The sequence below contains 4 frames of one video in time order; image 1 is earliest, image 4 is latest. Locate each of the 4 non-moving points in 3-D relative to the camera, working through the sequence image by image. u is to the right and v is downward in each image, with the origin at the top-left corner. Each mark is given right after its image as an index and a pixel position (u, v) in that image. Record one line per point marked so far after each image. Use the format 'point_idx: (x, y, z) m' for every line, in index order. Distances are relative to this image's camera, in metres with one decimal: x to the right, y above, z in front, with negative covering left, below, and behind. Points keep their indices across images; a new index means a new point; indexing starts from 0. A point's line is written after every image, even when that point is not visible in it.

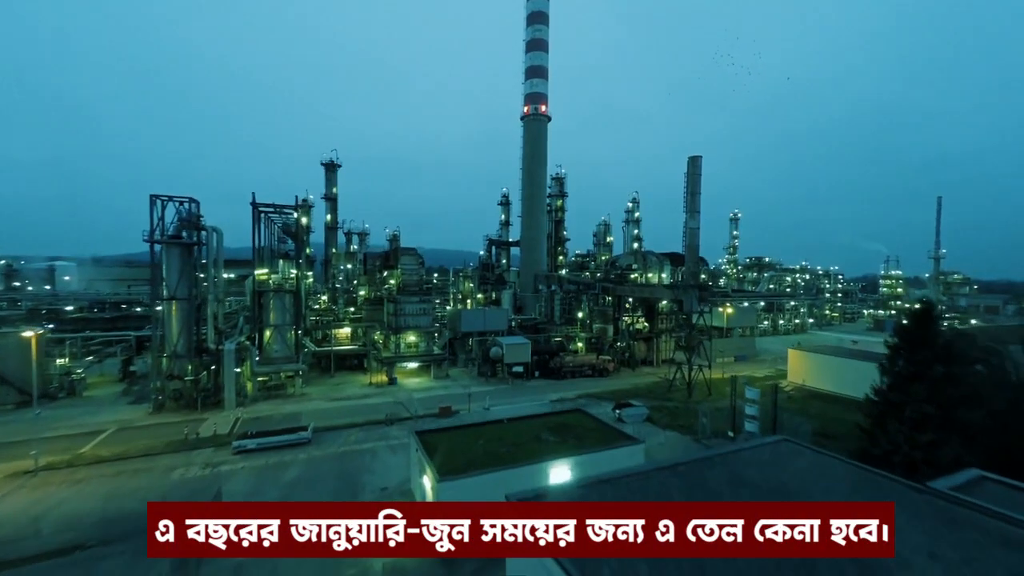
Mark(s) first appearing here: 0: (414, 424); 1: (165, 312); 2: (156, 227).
0: (-3.8, -5.4, +16.7) m
1: (-14.6, -1.0, +18.0) m
2: (-15.1, +2.6, +18.2) m
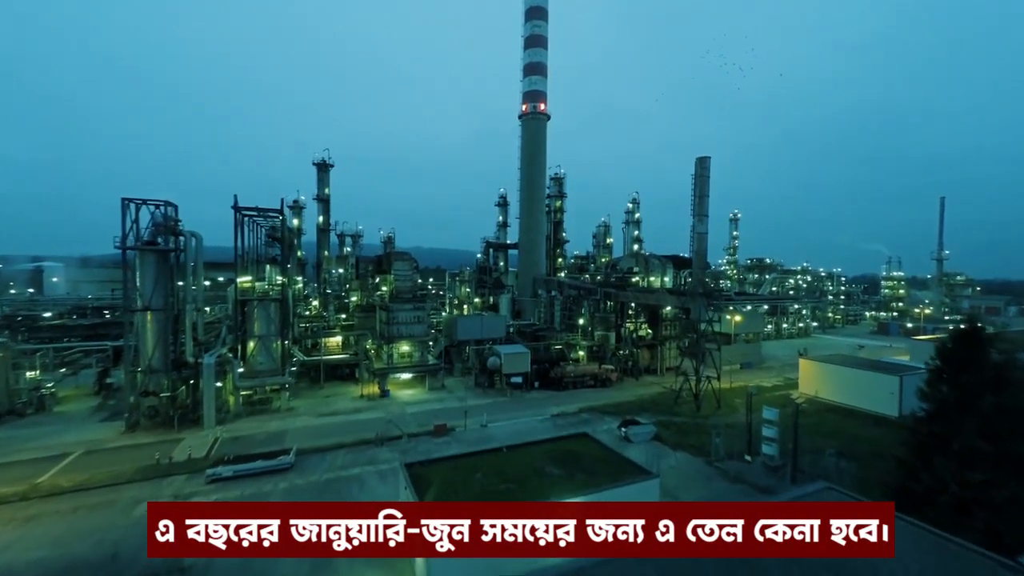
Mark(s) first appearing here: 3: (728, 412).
0: (-3.9, -5.7, +15.6) m
1: (-14.6, -1.4, +16.8) m
2: (-15.2, +2.2, +16.9) m
3: (+10.0, -5.7, +19.8) m
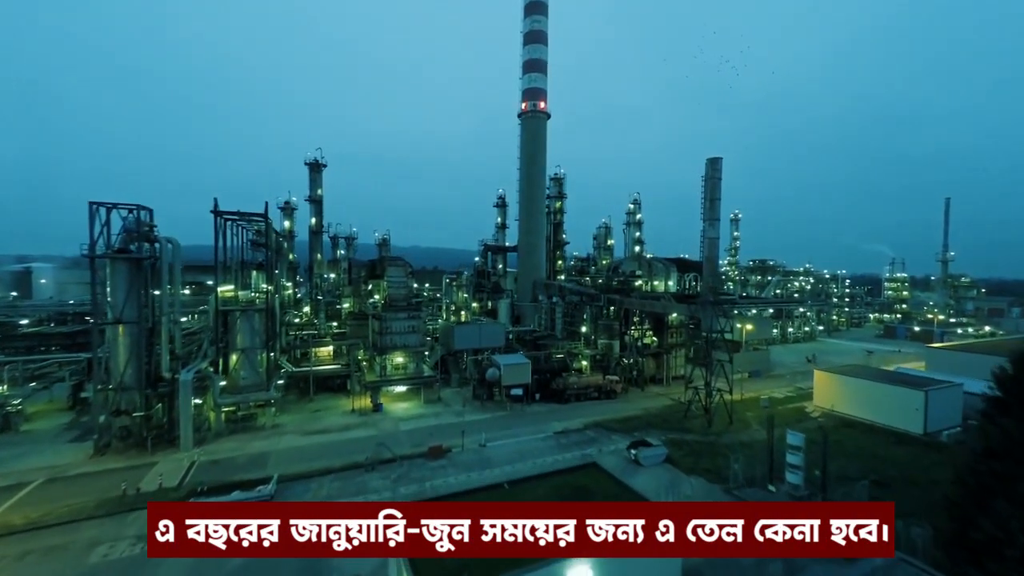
0: (-3.8, -6.1, +14.4) m
1: (-14.6, -1.8, +15.5) m
2: (-15.1, +1.8, +15.7) m
3: (+10.0, -6.1, +18.7) m
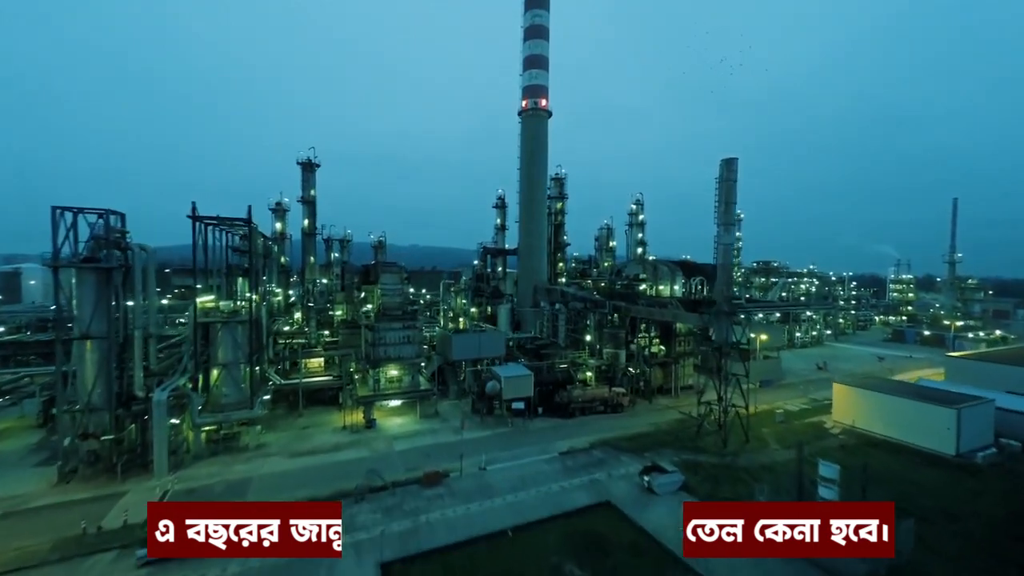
0: (-3.8, -6.5, +13.2) m
1: (-14.5, -2.2, +14.3) m
2: (-15.1, +1.4, +14.4) m
3: (+10.1, -6.5, +17.5) m
